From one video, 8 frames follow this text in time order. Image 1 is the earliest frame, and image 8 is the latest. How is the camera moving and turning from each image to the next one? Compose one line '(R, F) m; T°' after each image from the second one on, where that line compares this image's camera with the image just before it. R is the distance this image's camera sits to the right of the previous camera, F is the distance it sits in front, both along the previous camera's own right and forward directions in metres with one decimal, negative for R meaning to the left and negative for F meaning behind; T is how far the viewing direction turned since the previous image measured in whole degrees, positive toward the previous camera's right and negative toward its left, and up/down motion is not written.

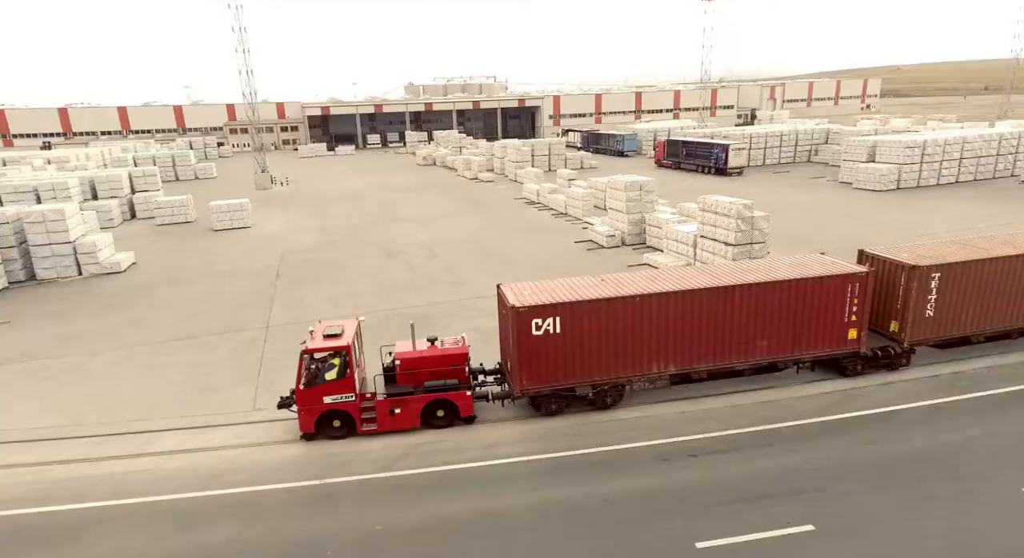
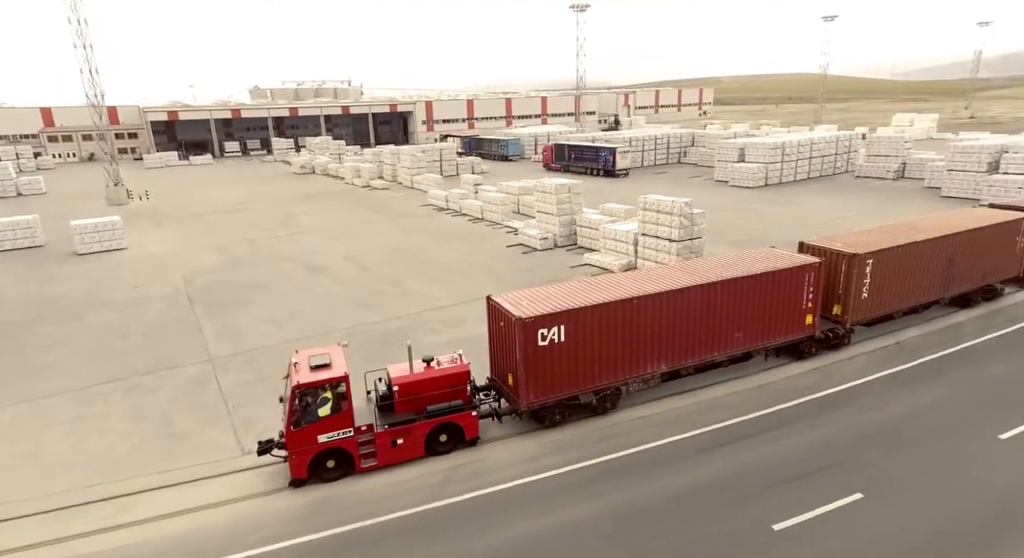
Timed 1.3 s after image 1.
(-4.3, +0.9) m; +15°
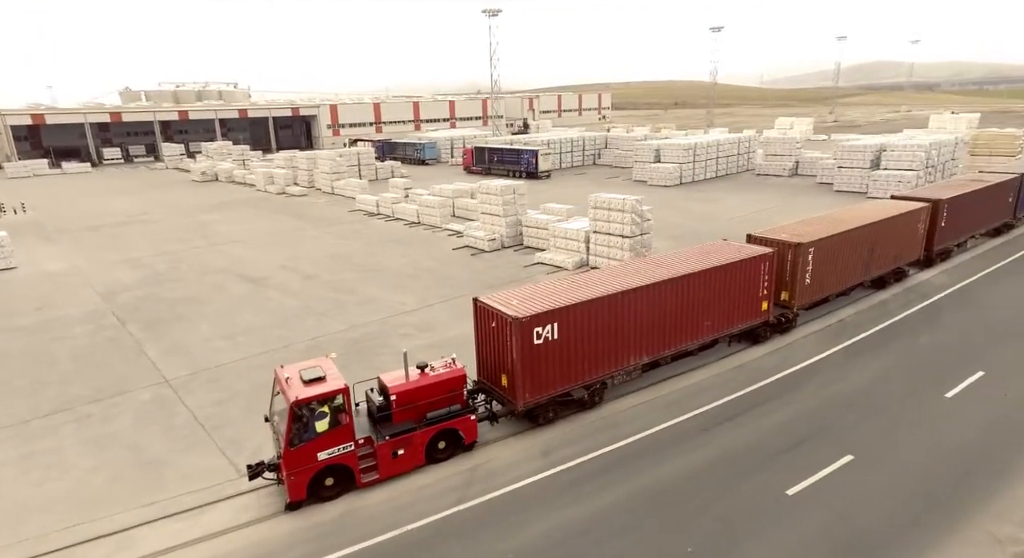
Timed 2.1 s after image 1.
(-2.7, +0.3) m; +10°
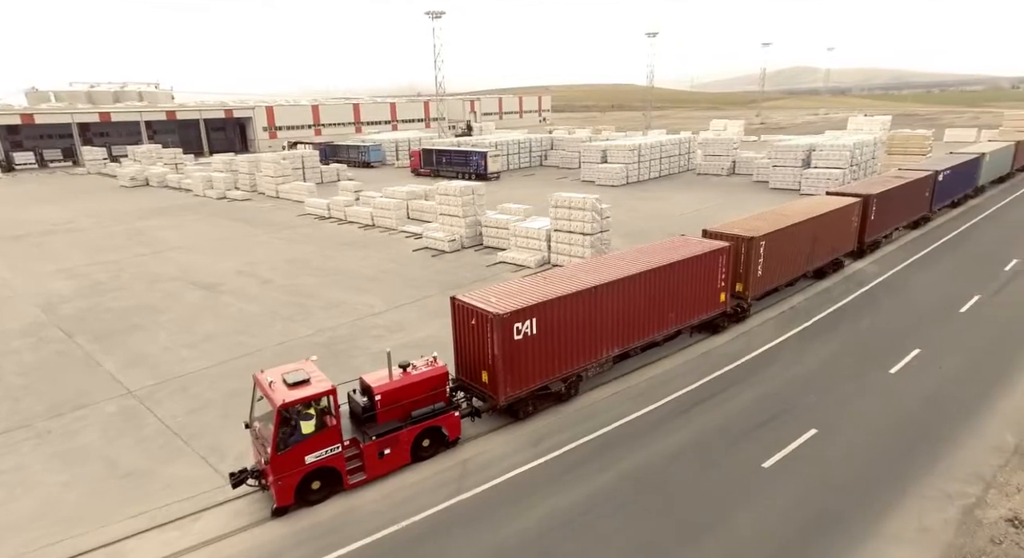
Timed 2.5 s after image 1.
(-1.1, -0.2) m; +6°
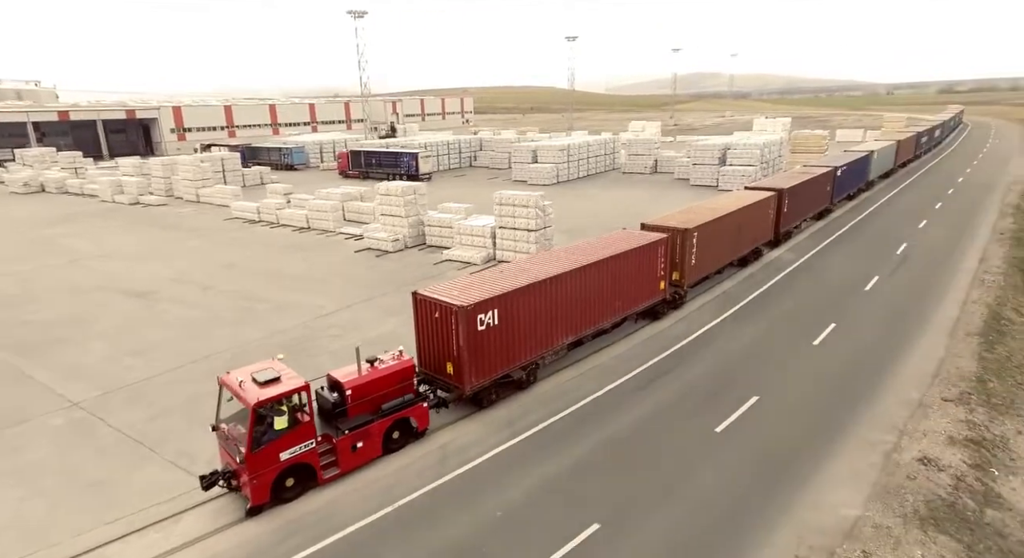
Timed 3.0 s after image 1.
(-1.2, -0.8) m; +7°
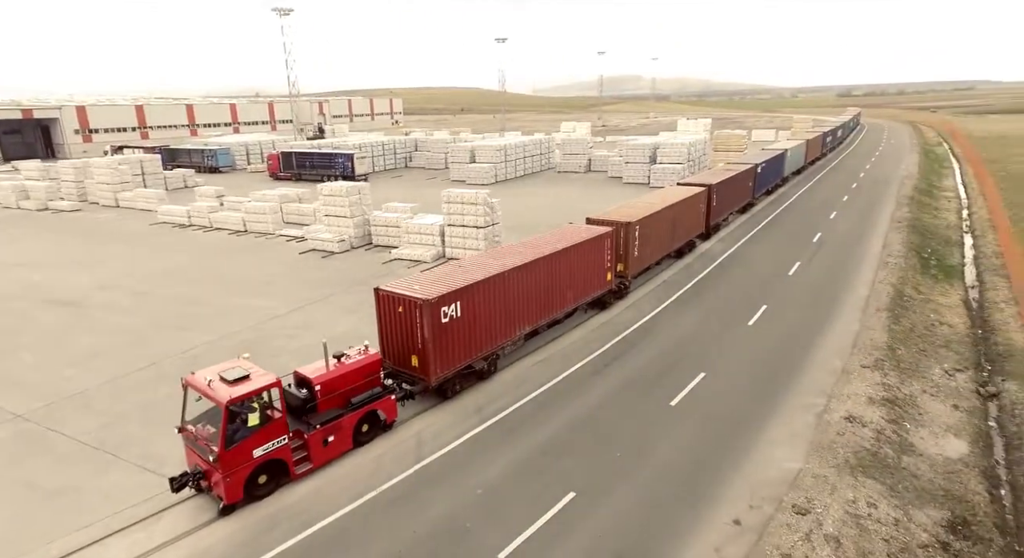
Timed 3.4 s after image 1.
(-1.0, -0.9) m; +6°
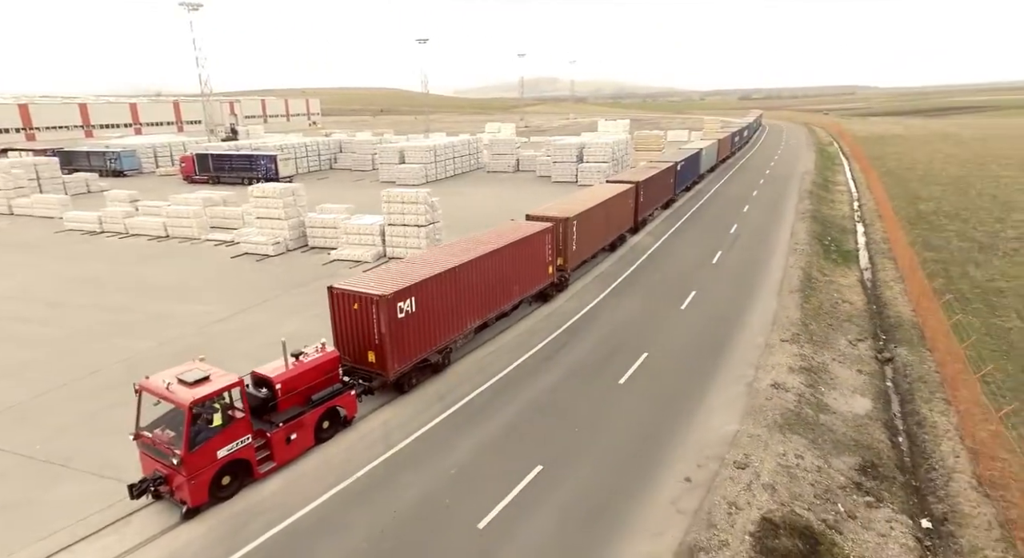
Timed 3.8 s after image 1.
(-1.1, -1.1) m; +7°
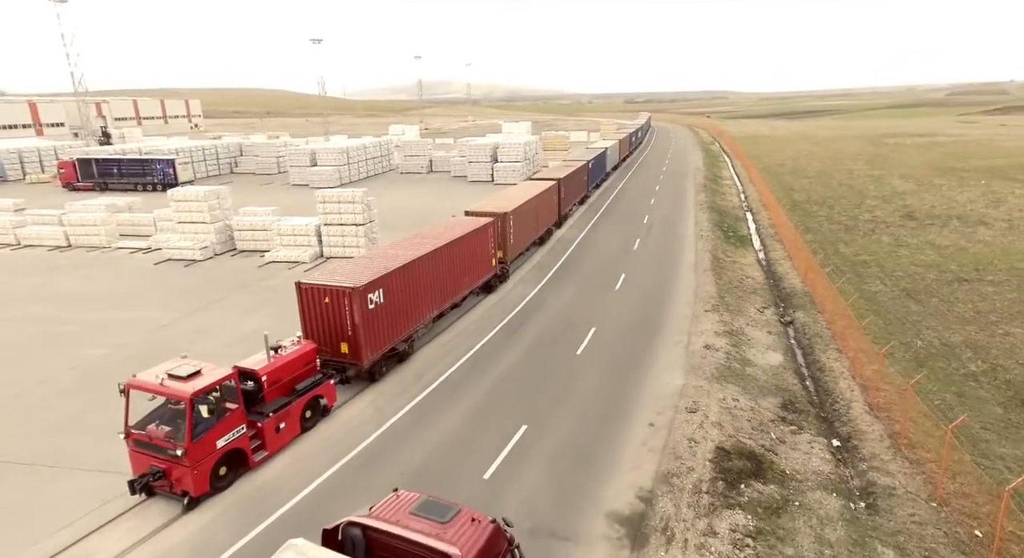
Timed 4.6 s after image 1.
(-2.5, -1.8) m; +10°
